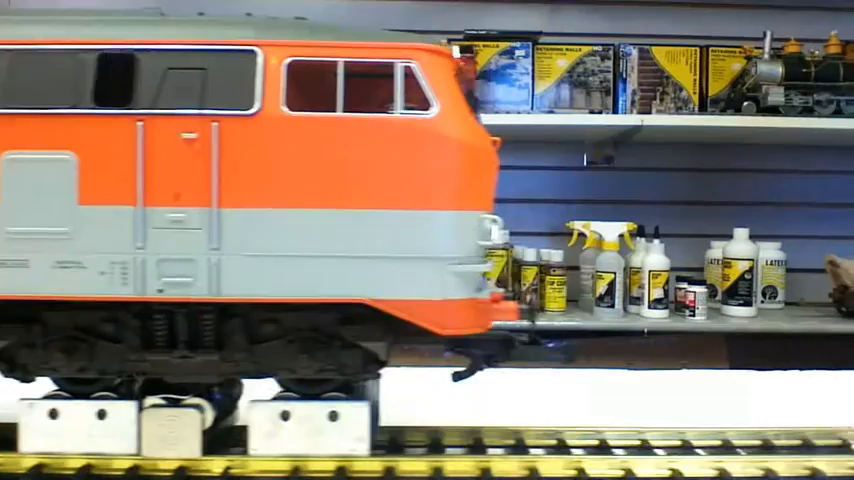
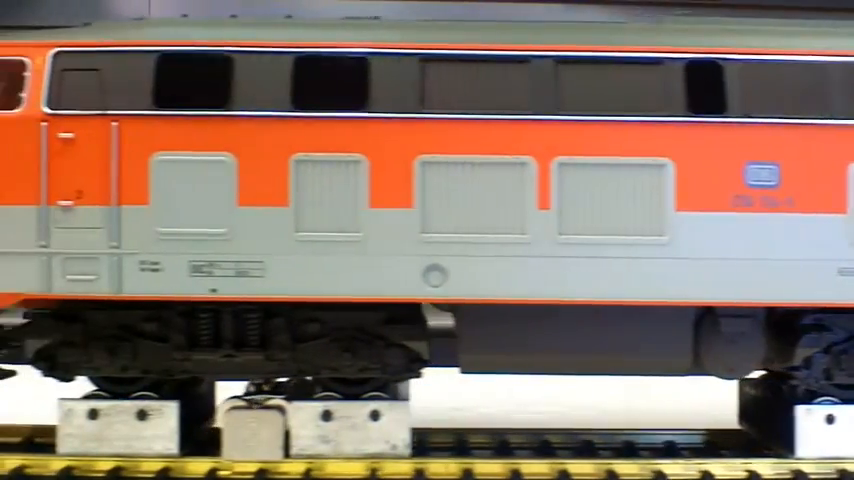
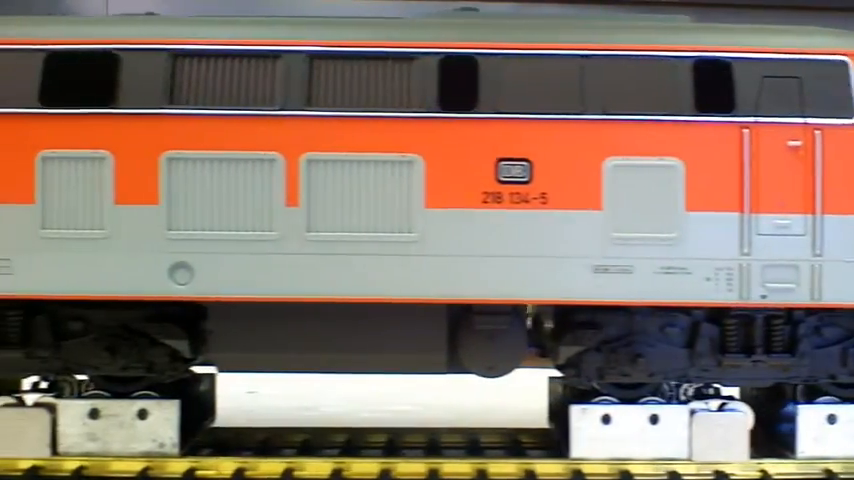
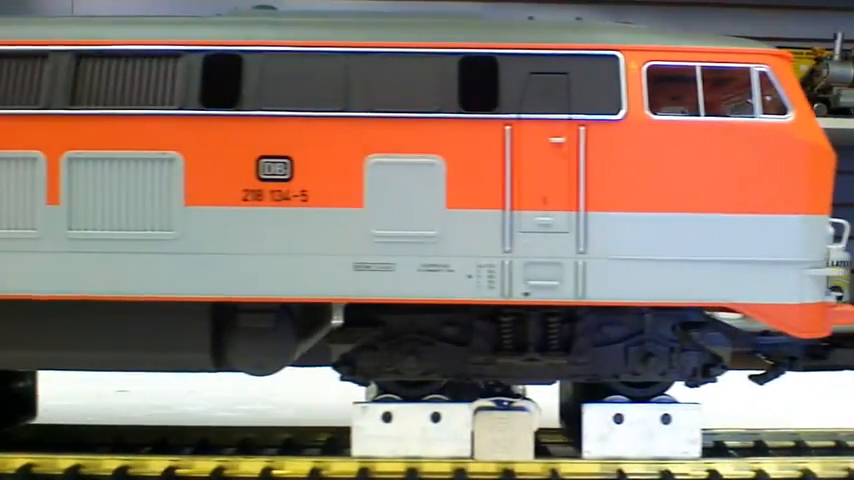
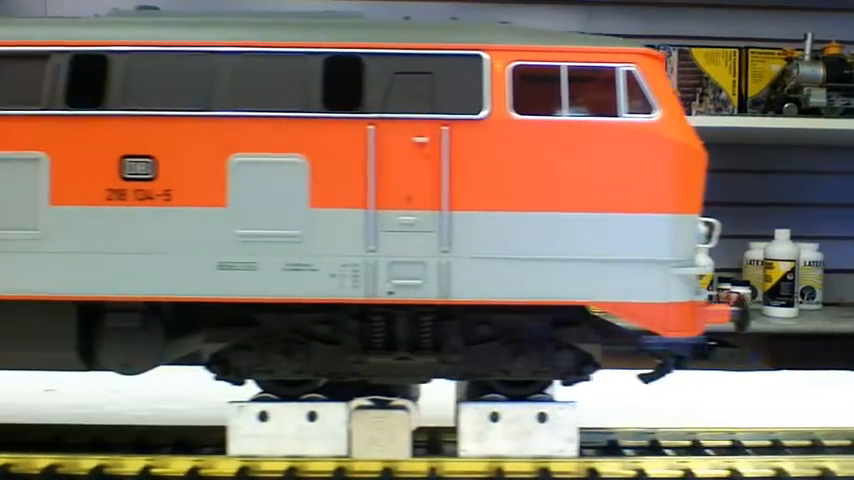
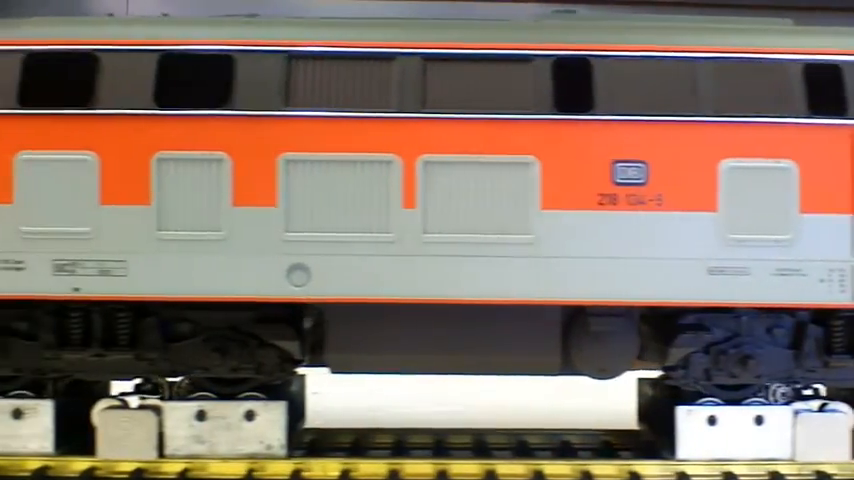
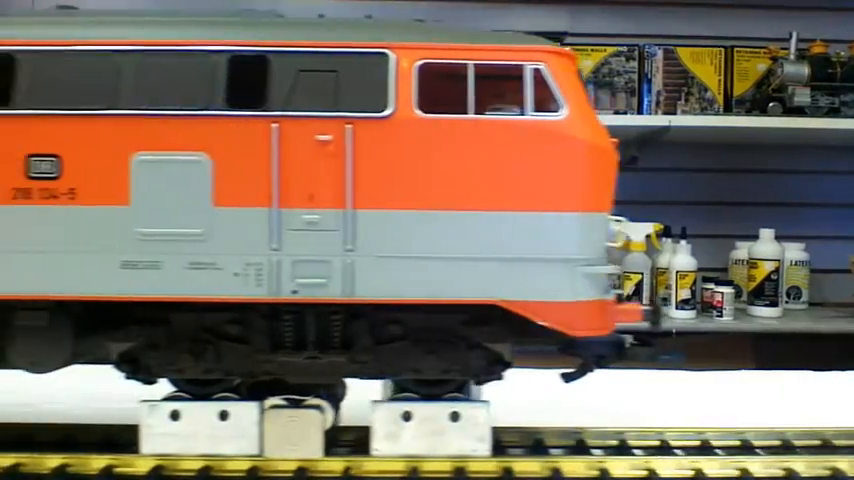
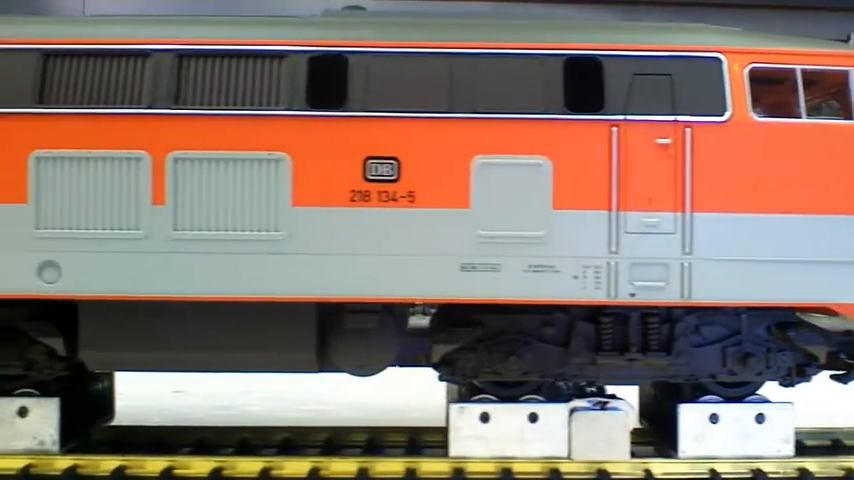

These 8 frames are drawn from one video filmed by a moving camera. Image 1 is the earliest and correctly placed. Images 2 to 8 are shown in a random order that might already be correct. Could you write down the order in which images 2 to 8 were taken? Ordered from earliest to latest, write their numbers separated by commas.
7, 5, 4, 8, 3, 6, 2
